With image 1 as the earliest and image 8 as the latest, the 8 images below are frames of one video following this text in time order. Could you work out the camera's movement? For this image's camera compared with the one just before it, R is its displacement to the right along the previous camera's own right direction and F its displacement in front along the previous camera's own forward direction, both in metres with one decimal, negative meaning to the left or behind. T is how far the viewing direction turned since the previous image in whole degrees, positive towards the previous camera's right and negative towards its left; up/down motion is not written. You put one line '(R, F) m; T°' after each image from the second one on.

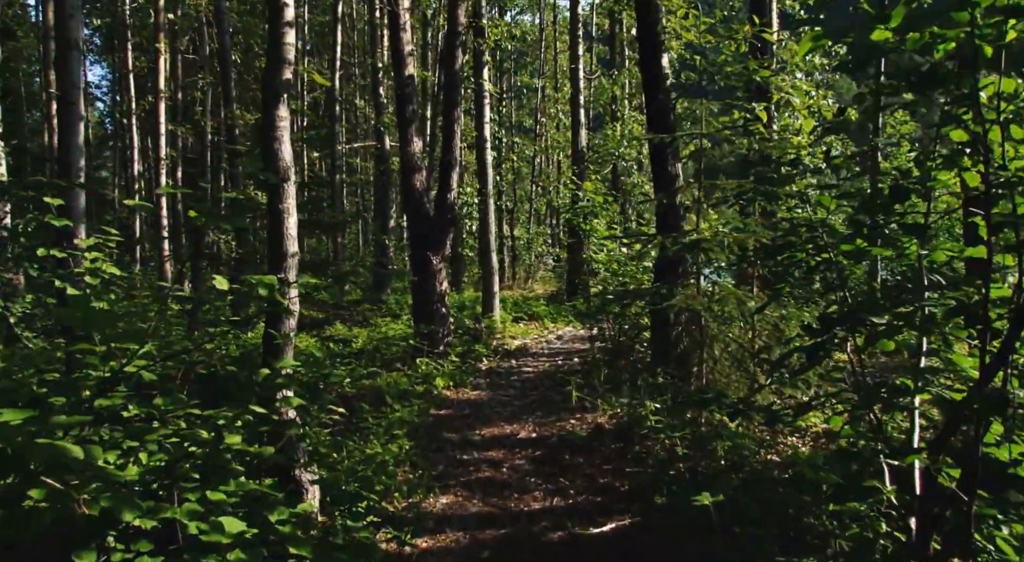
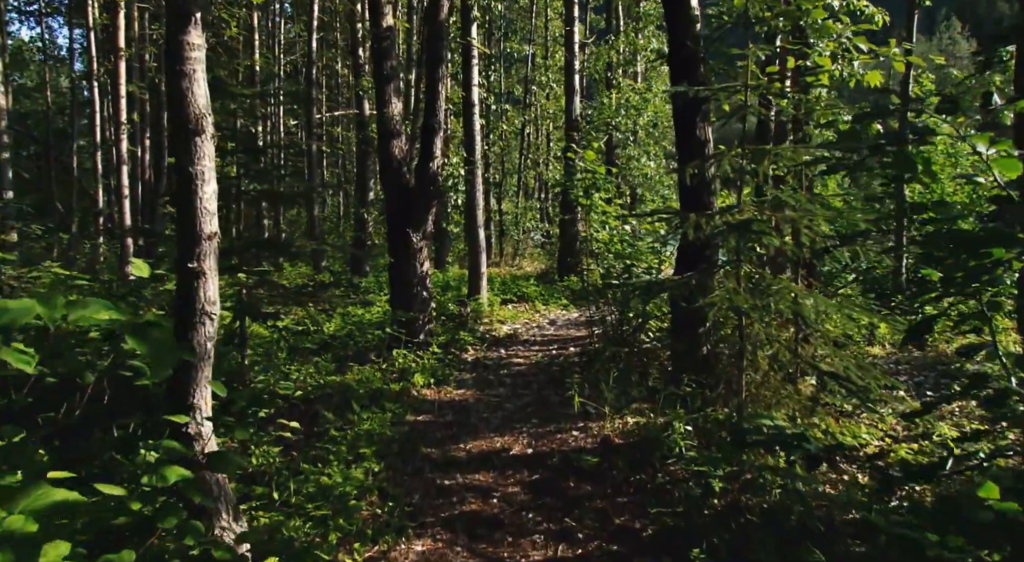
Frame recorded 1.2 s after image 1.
(-0.1, +1.6) m; +1°
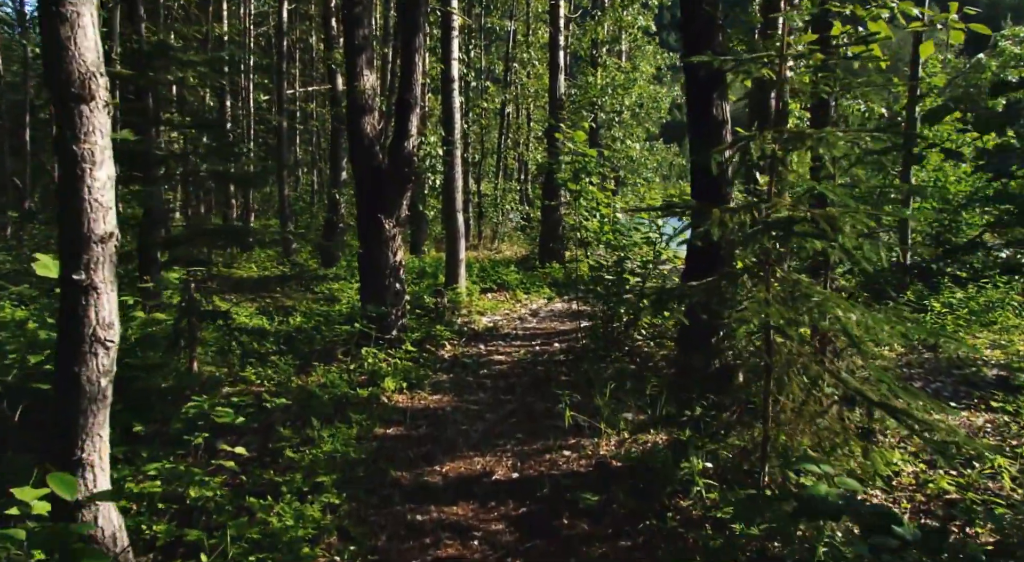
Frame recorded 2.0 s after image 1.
(-0.1, +1.1) m; +1°
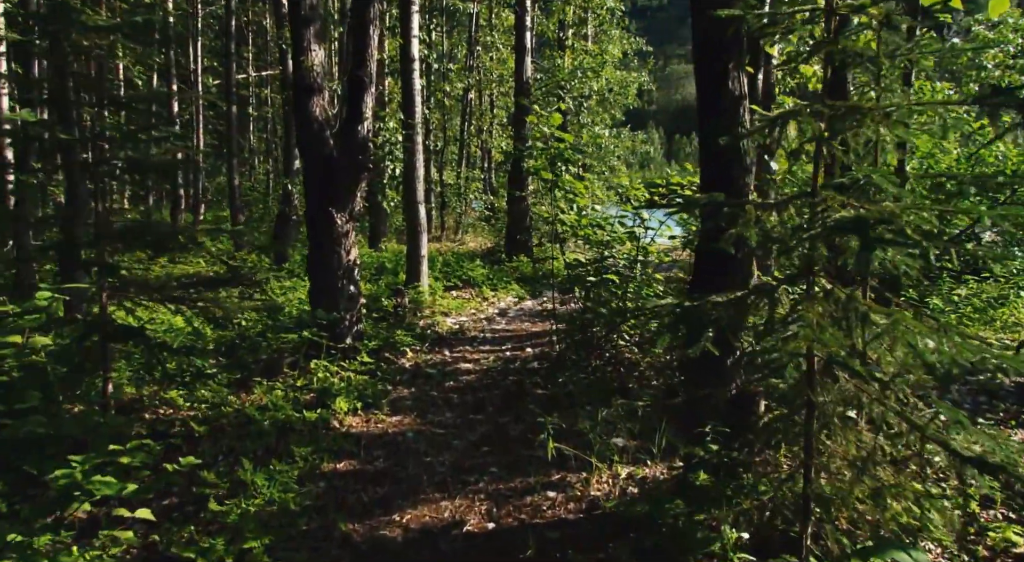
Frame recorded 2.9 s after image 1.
(-0.1, +1.2) m; +2°
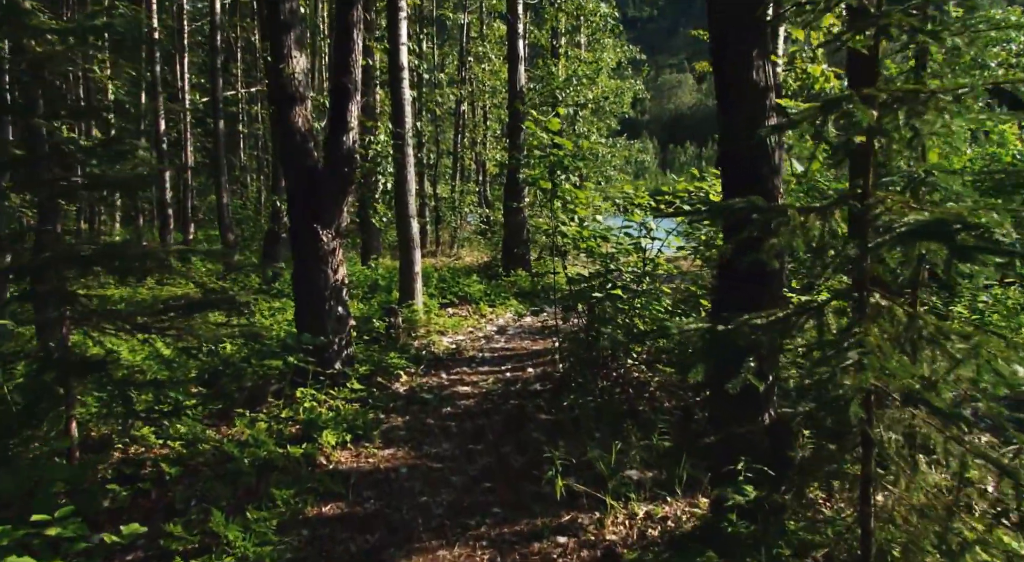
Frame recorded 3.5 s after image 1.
(0.0, +0.7) m; 0°
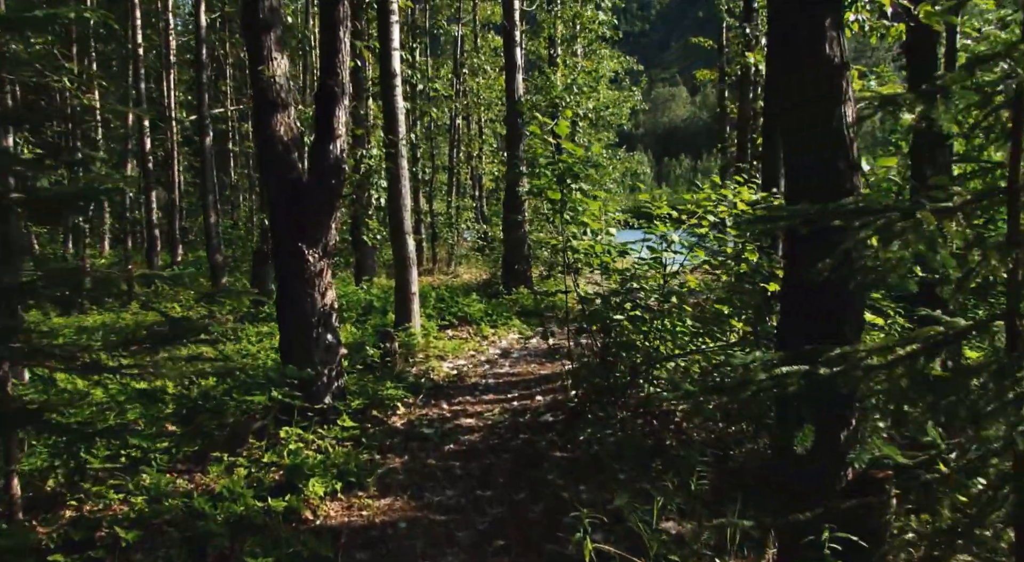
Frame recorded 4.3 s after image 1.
(-0.1, +0.9) m; 0°
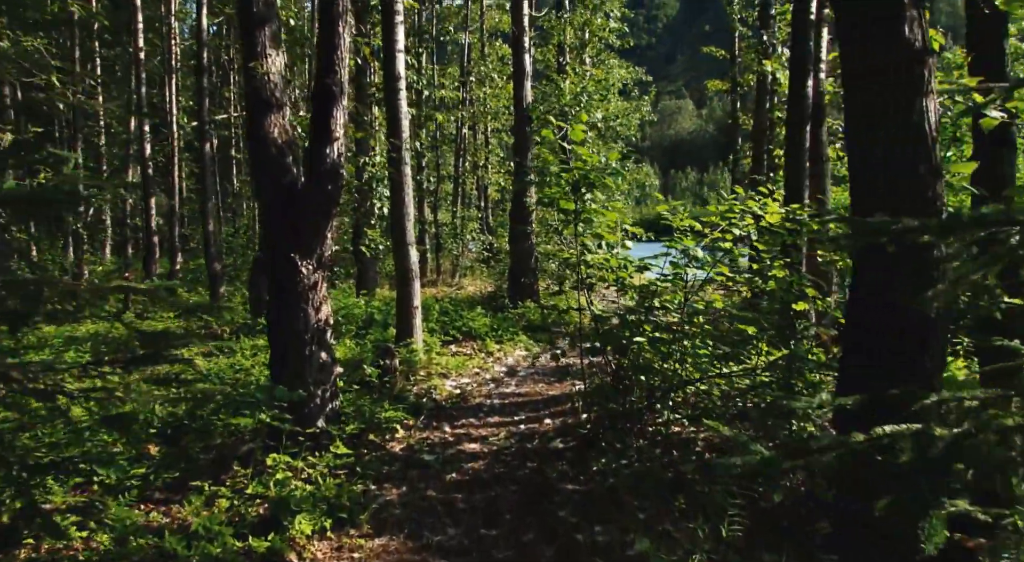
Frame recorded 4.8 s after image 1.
(0.0, +0.6) m; 0°
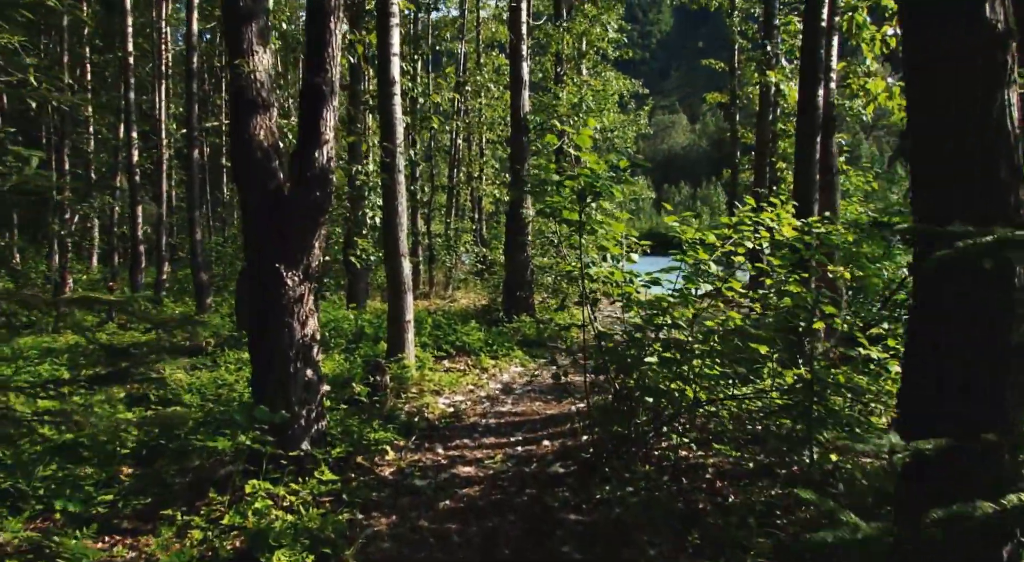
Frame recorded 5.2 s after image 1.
(-0.1, +0.5) m; 0°
